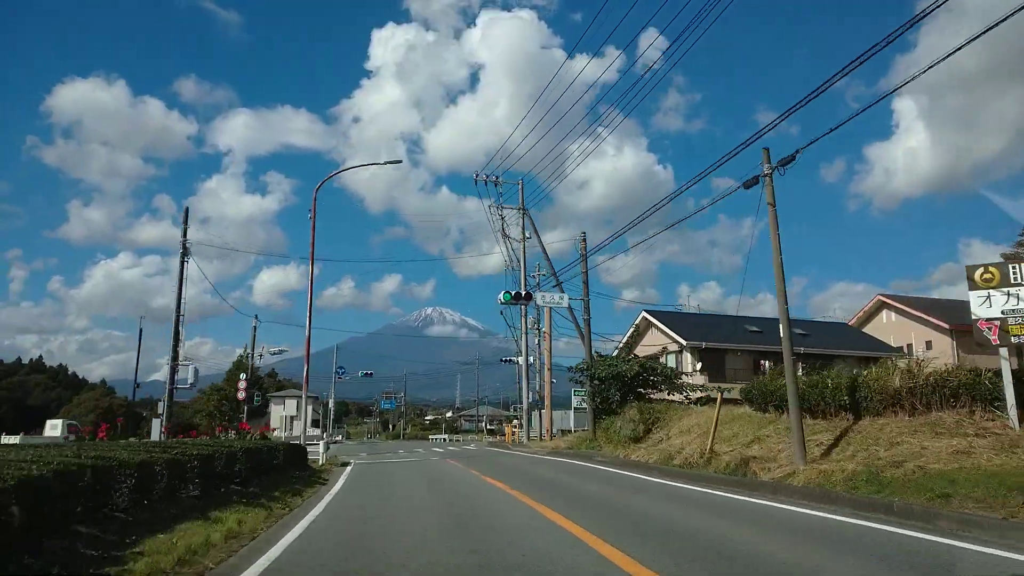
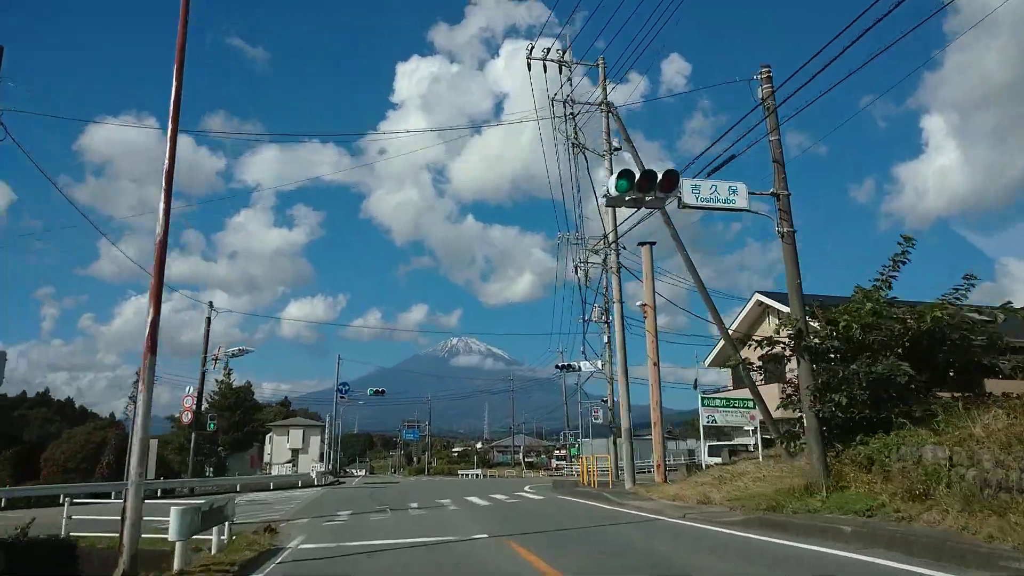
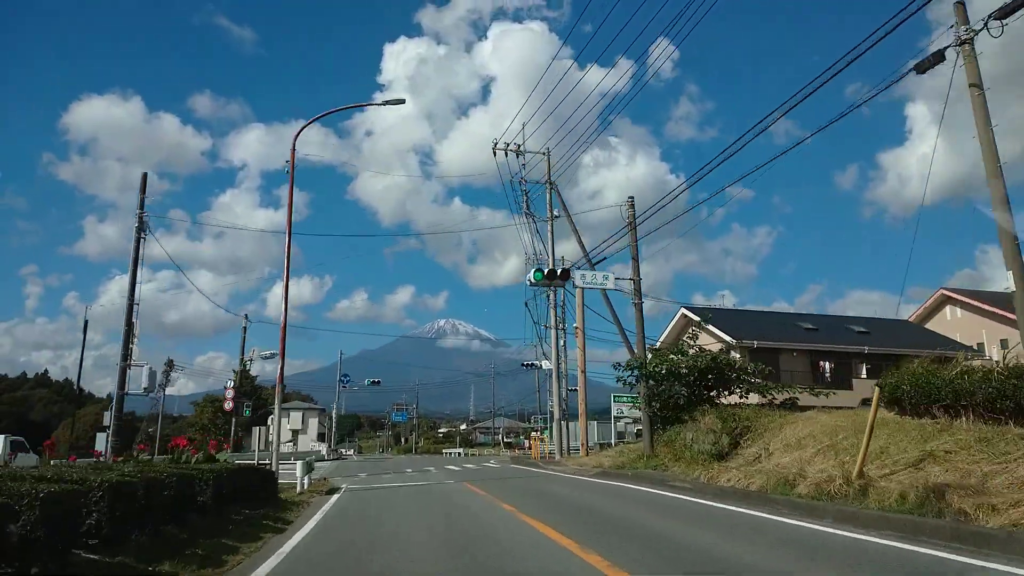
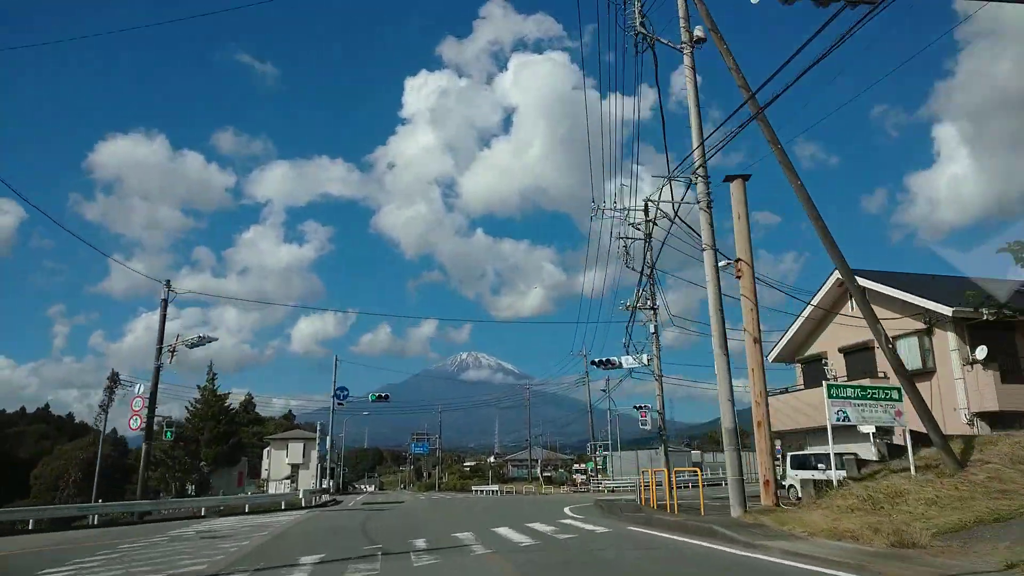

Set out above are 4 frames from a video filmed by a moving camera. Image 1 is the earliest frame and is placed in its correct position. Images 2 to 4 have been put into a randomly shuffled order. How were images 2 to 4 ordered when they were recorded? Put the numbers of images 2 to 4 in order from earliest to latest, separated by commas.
3, 2, 4
